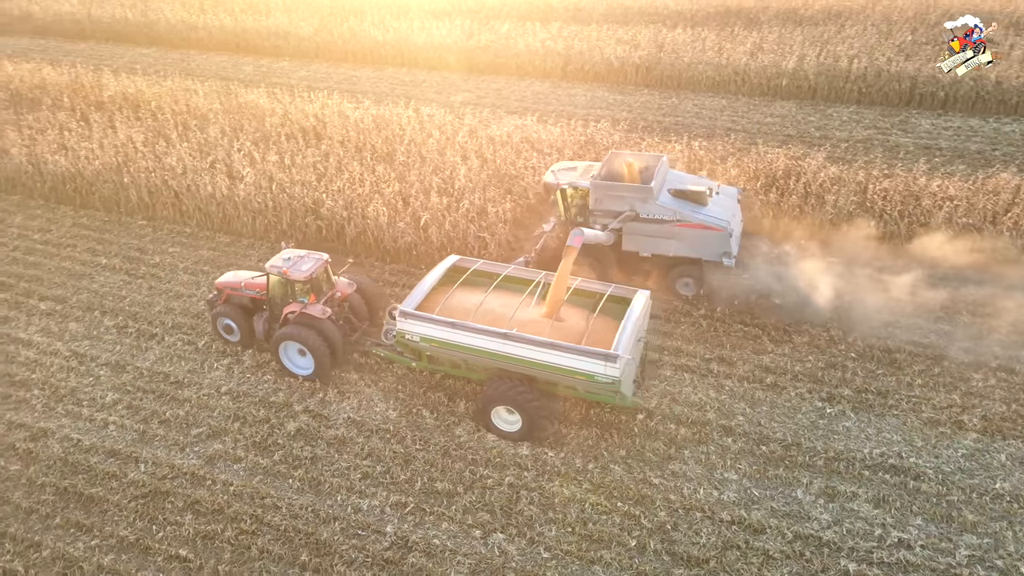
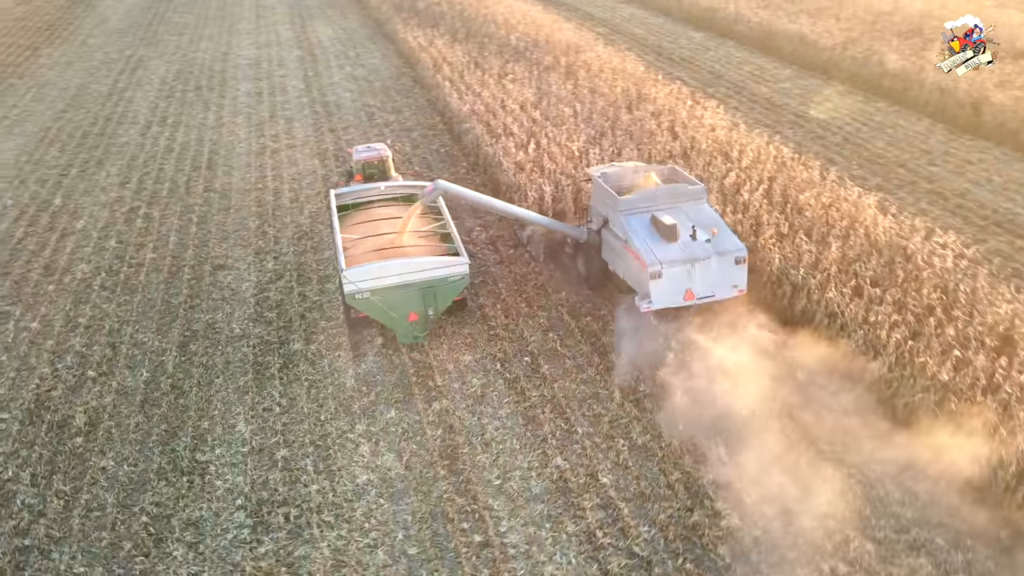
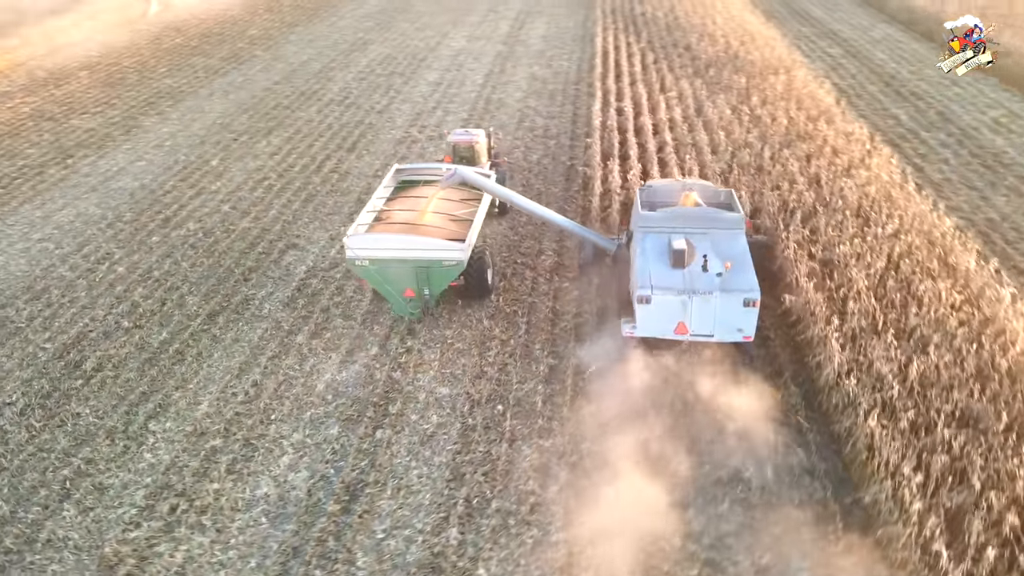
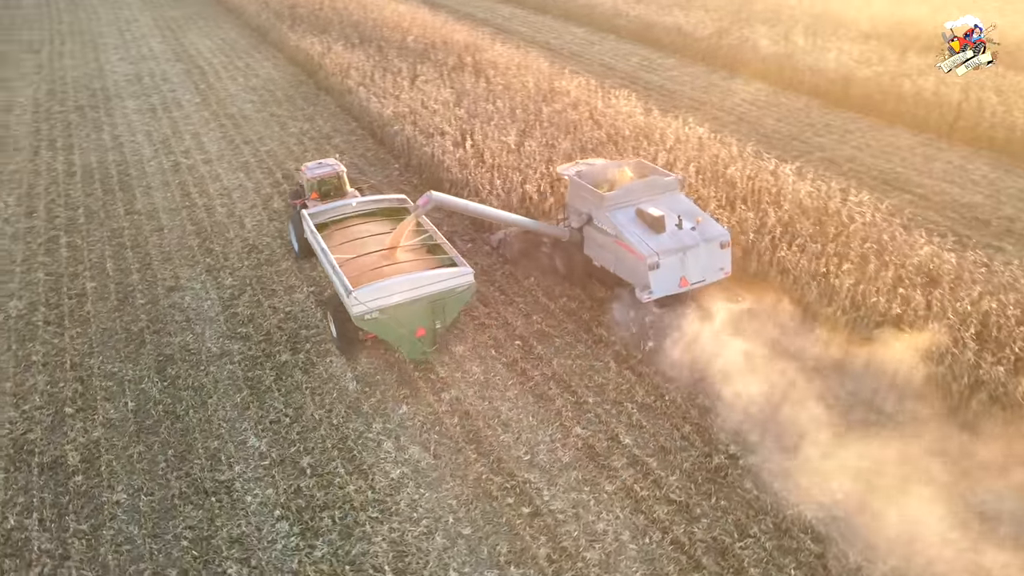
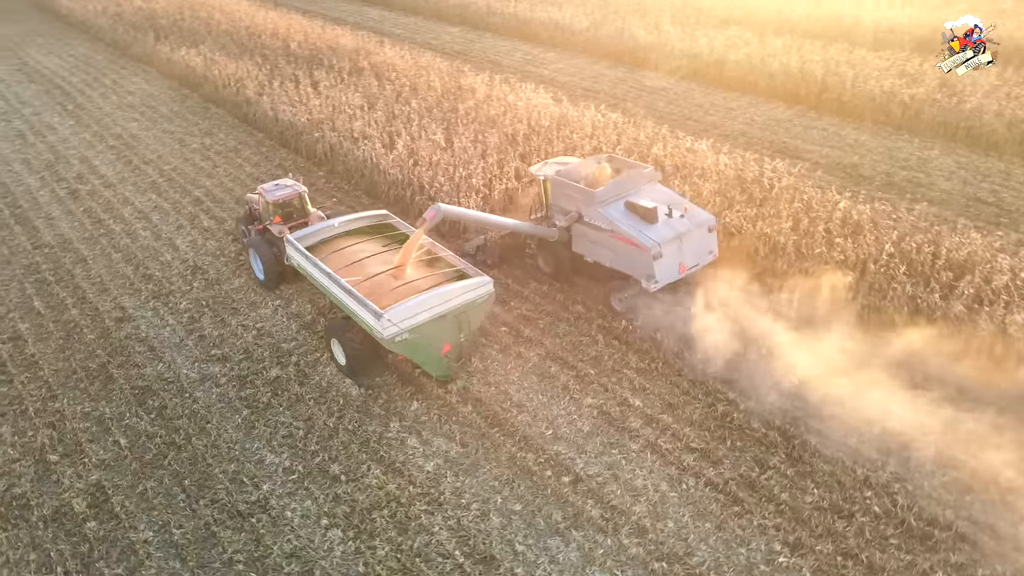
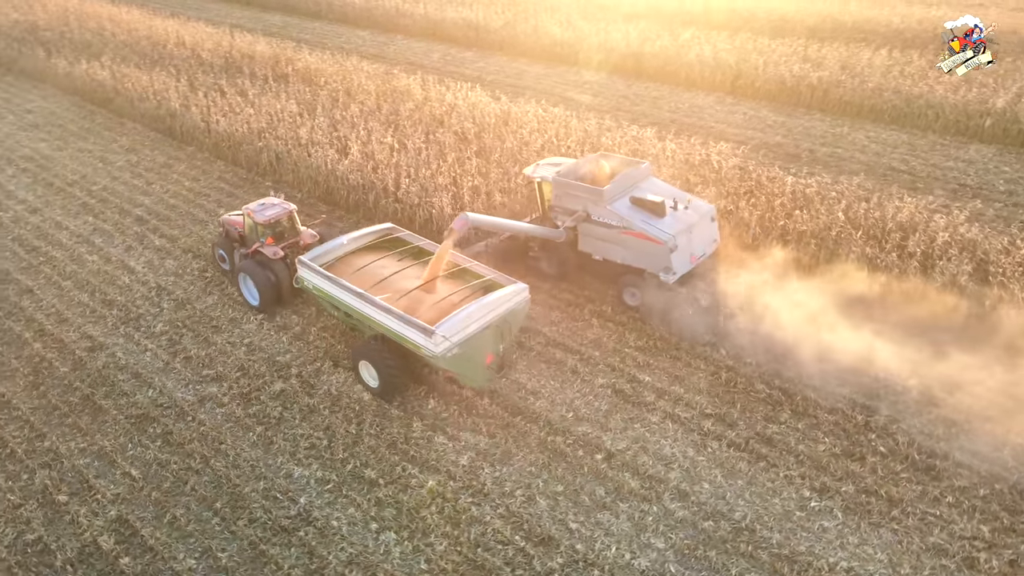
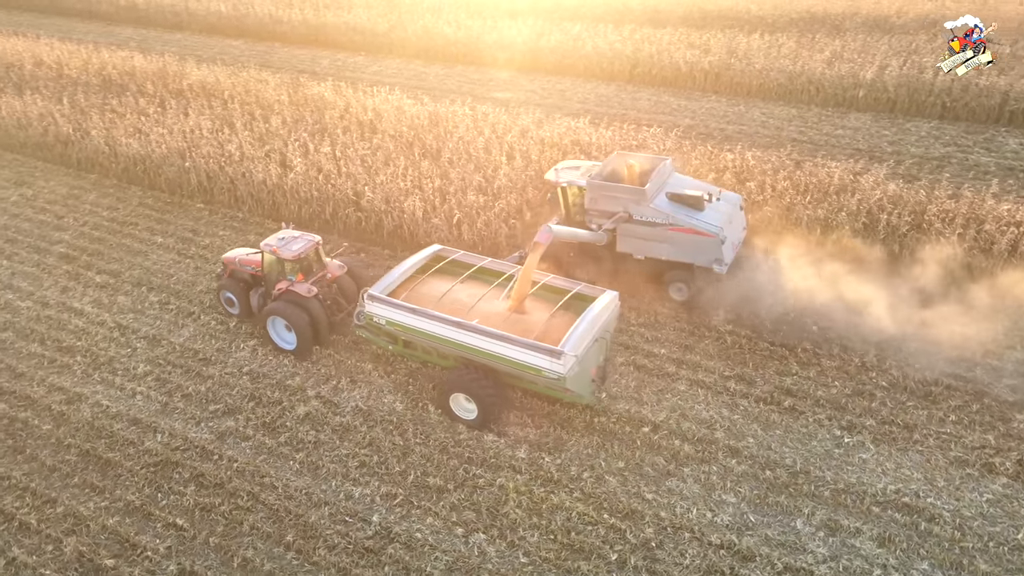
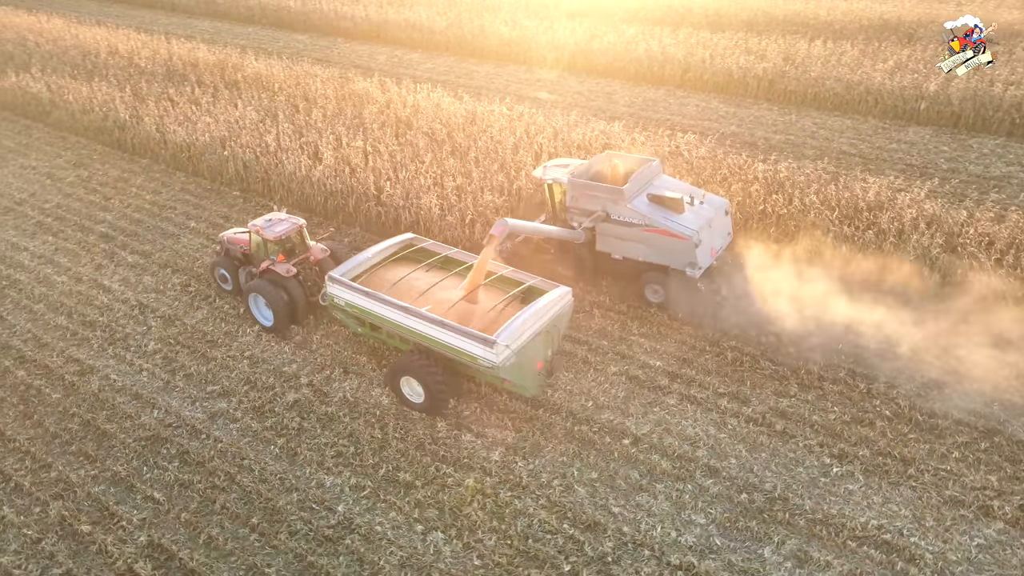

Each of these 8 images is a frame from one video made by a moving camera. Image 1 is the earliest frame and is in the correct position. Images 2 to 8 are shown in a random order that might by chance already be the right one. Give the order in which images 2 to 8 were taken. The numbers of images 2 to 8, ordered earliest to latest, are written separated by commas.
7, 8, 6, 5, 4, 2, 3
